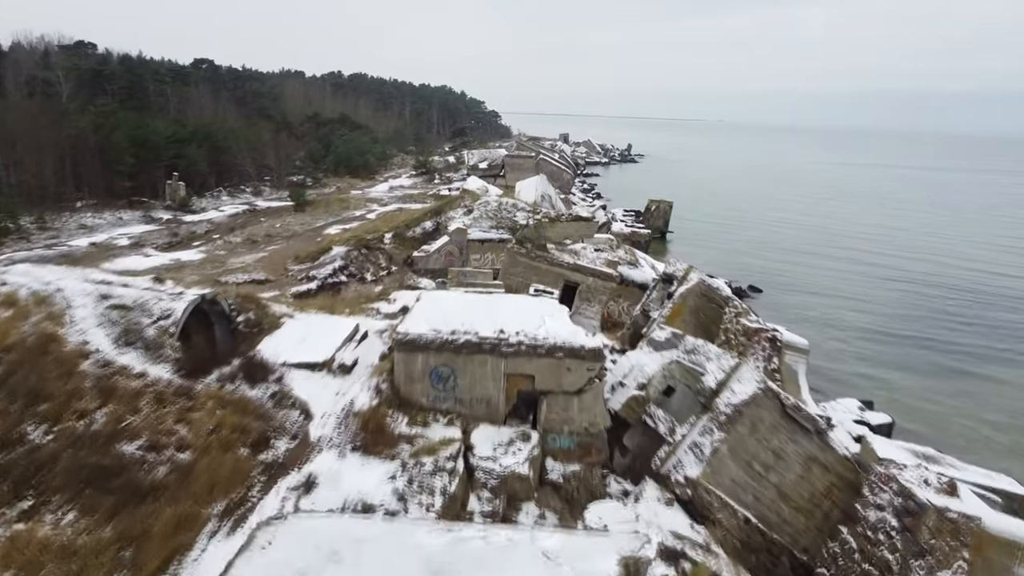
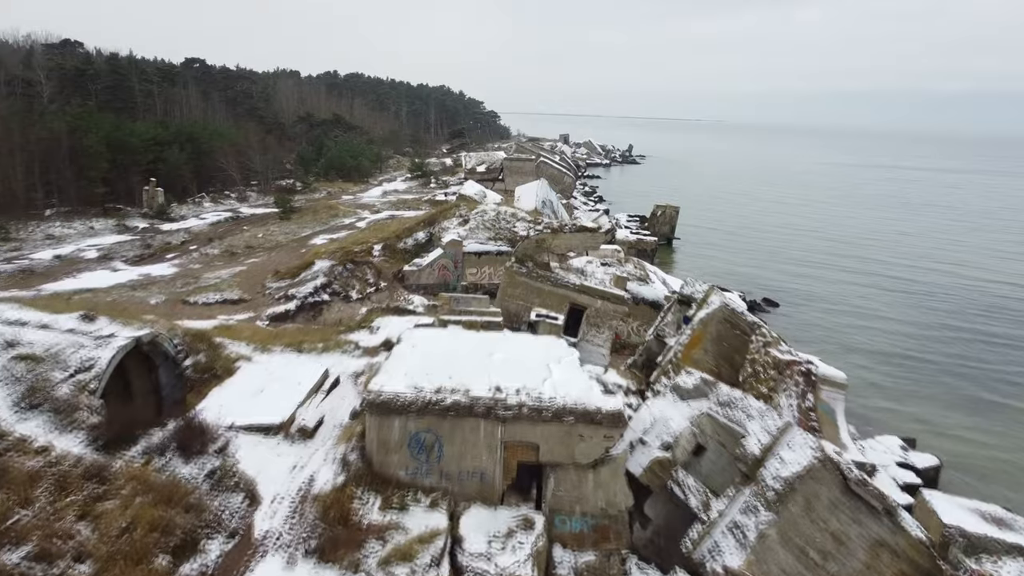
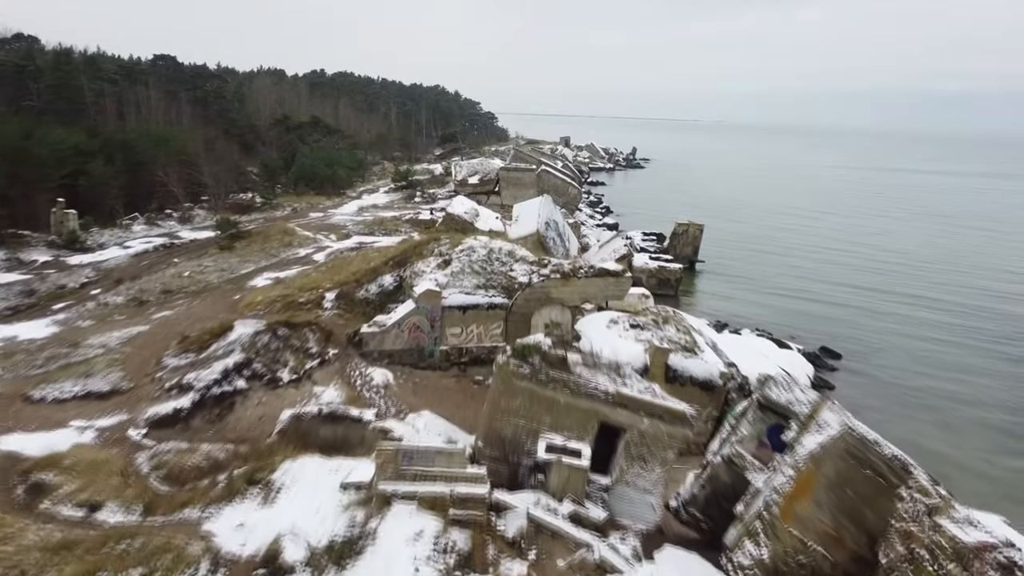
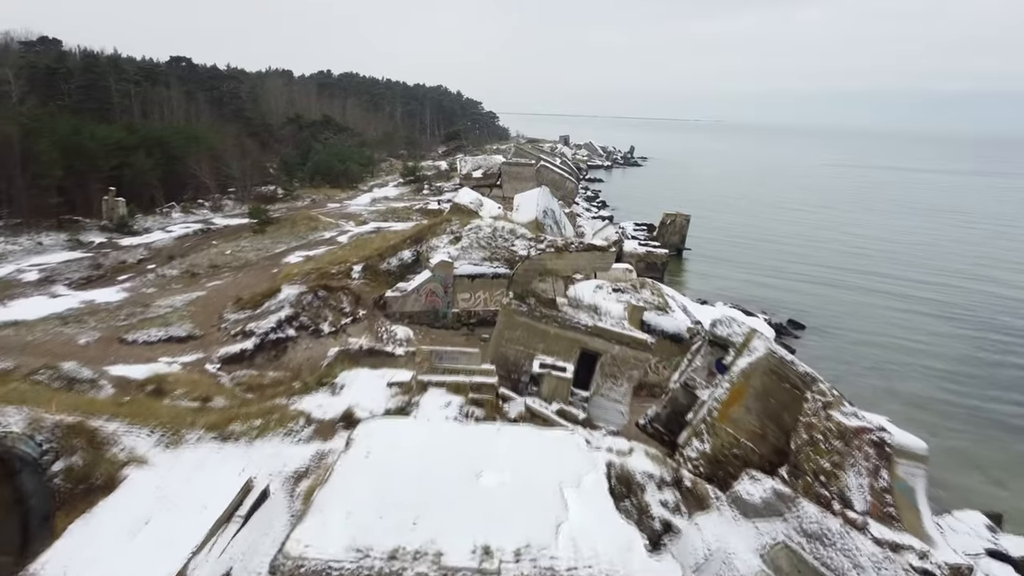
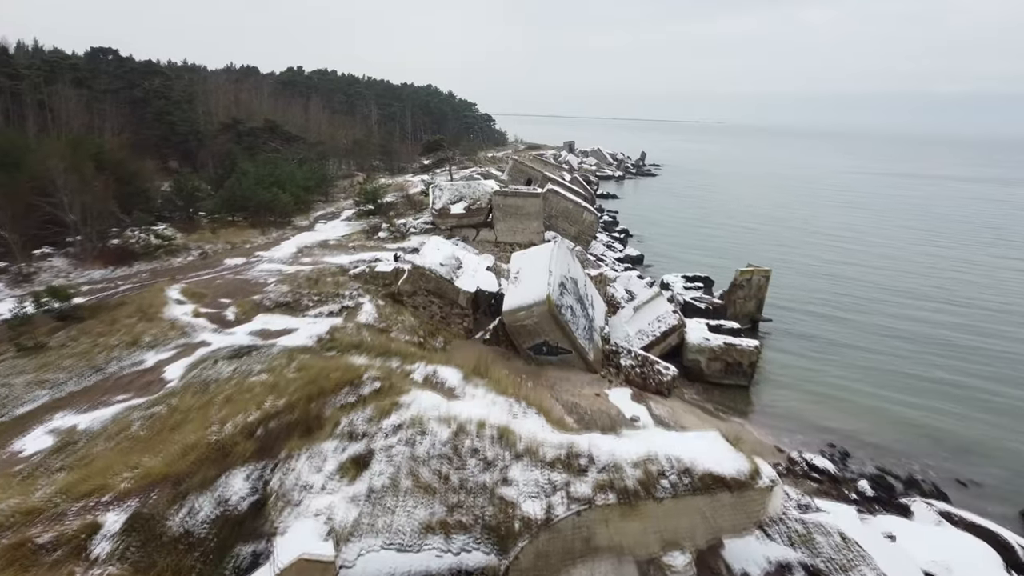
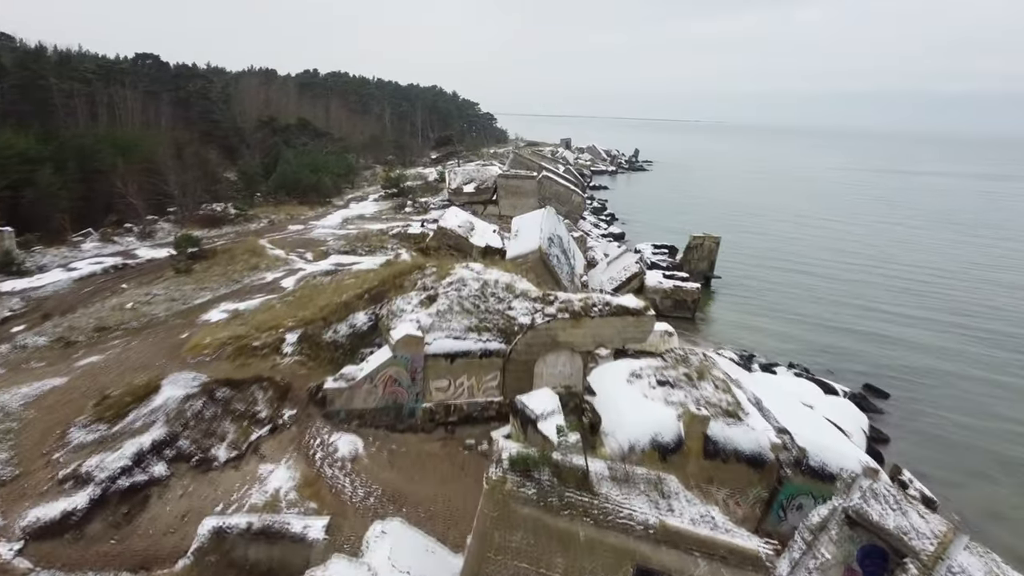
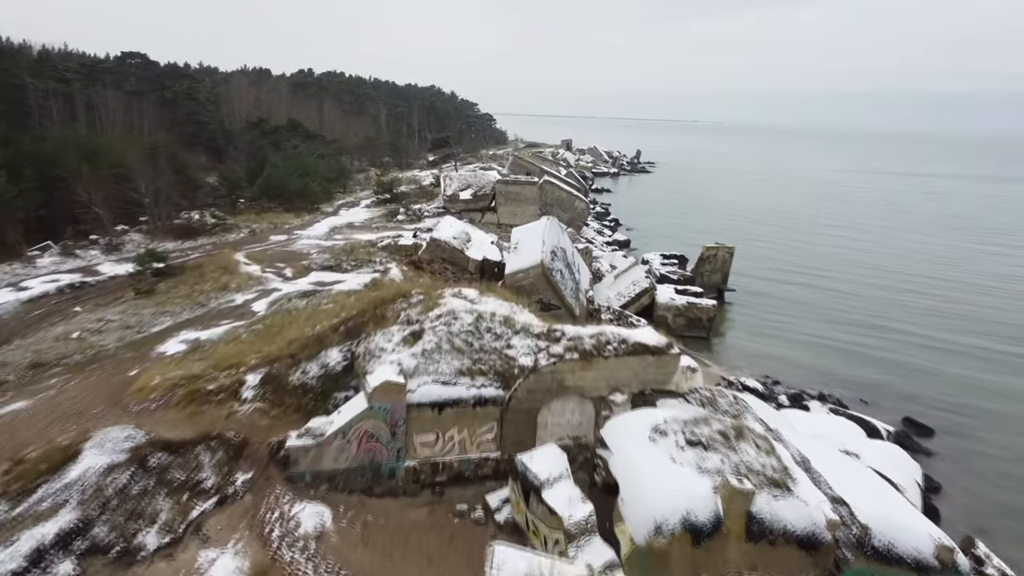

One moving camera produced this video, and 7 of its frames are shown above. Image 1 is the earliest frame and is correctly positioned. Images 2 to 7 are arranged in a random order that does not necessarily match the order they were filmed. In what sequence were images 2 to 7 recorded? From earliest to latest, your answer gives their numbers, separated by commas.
2, 4, 3, 6, 7, 5
